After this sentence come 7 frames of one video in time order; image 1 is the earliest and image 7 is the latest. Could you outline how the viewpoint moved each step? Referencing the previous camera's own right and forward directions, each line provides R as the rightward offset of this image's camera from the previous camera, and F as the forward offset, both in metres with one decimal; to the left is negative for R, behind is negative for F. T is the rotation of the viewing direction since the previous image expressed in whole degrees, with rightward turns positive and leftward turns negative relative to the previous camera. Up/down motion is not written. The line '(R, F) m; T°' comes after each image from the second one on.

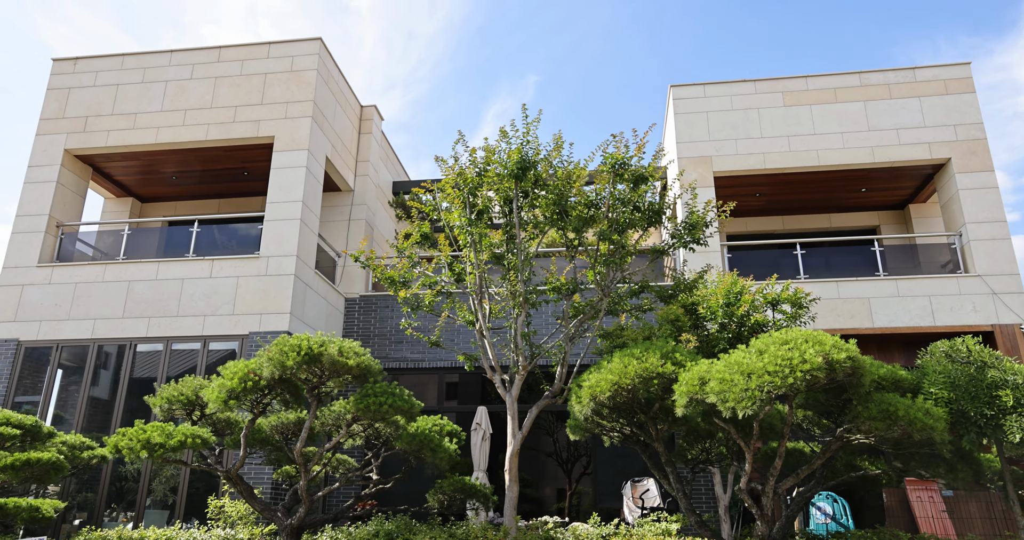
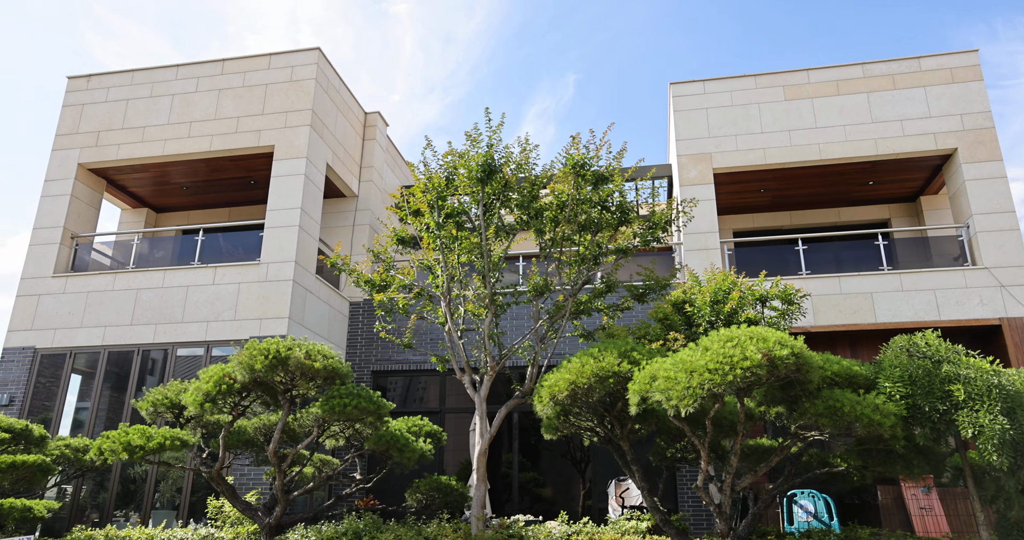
(+0.7, -0.1) m; -3°
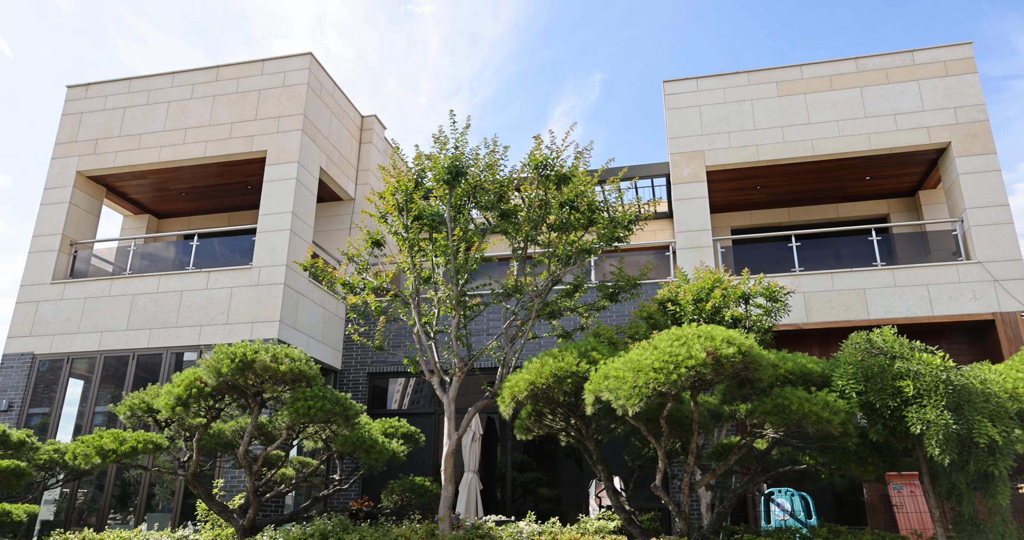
(+0.6, 0.0) m; -2°
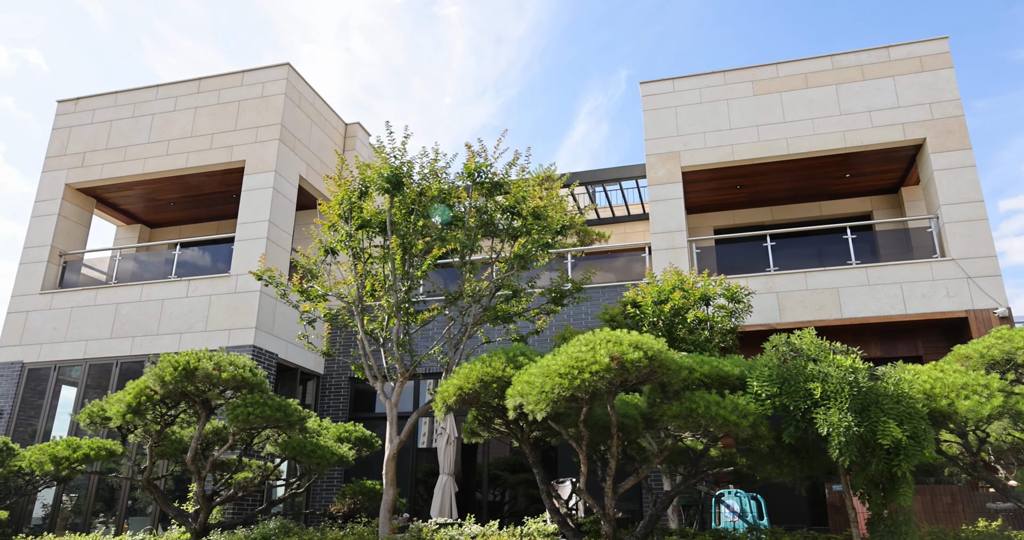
(+0.9, -0.1) m; -2°
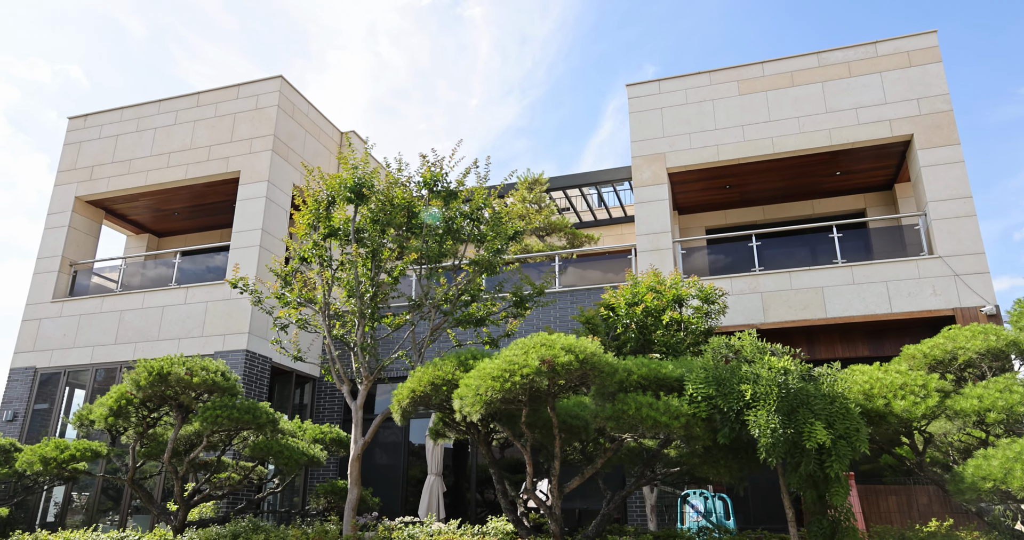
(+0.7, -0.2) m; -2°
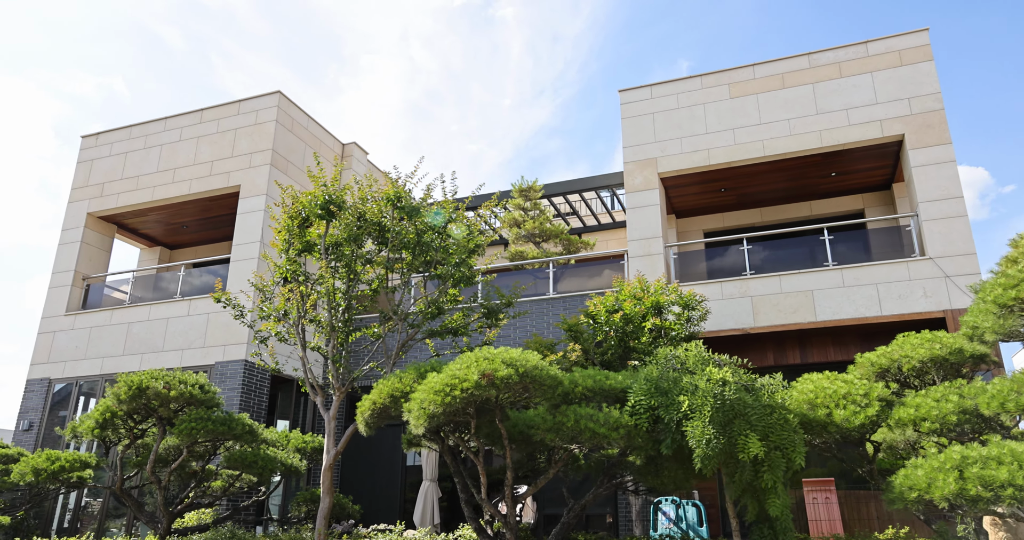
(+0.7, -0.1) m; -2°
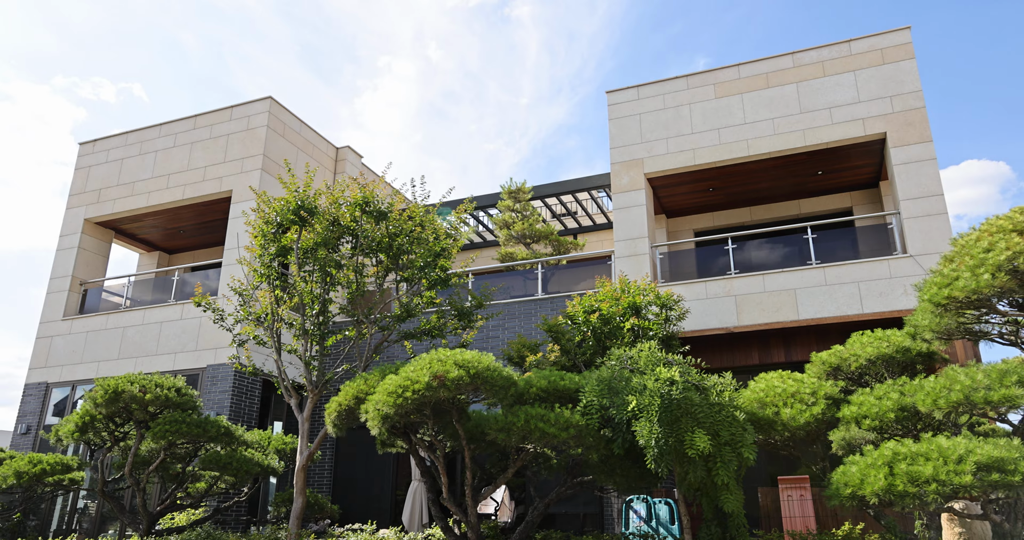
(+0.5, -0.1) m; -1°
